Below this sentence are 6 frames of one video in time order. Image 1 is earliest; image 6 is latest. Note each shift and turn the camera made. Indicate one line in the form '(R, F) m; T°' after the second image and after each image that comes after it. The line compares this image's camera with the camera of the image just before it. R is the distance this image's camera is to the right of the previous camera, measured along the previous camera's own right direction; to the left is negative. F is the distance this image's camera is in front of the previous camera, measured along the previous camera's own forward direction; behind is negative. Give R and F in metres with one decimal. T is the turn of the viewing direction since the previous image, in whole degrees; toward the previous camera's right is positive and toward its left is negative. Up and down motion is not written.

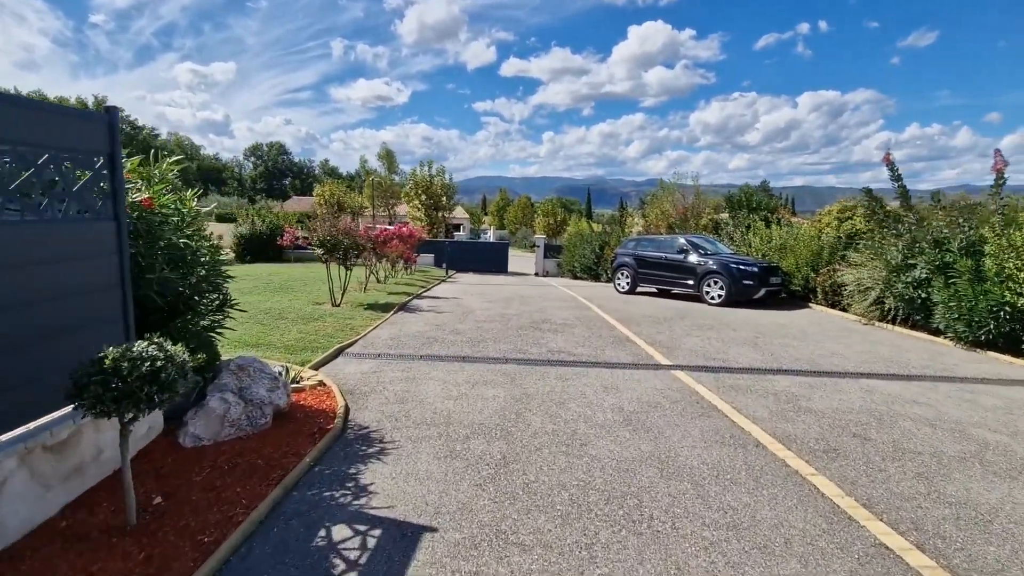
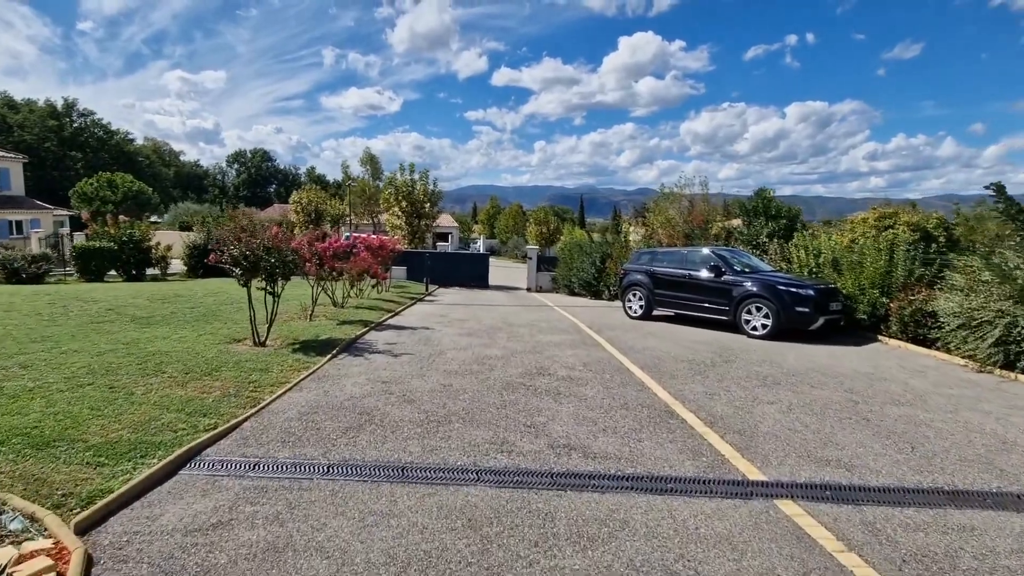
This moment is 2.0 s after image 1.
(+0.1, +3.0) m; +1°
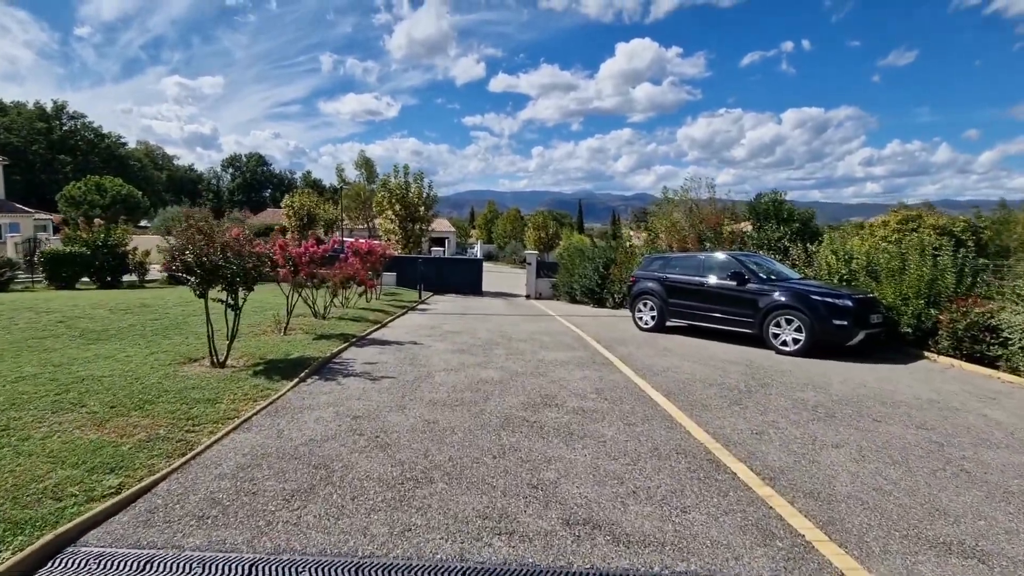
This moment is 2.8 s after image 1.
(0.0, +1.2) m; 0°
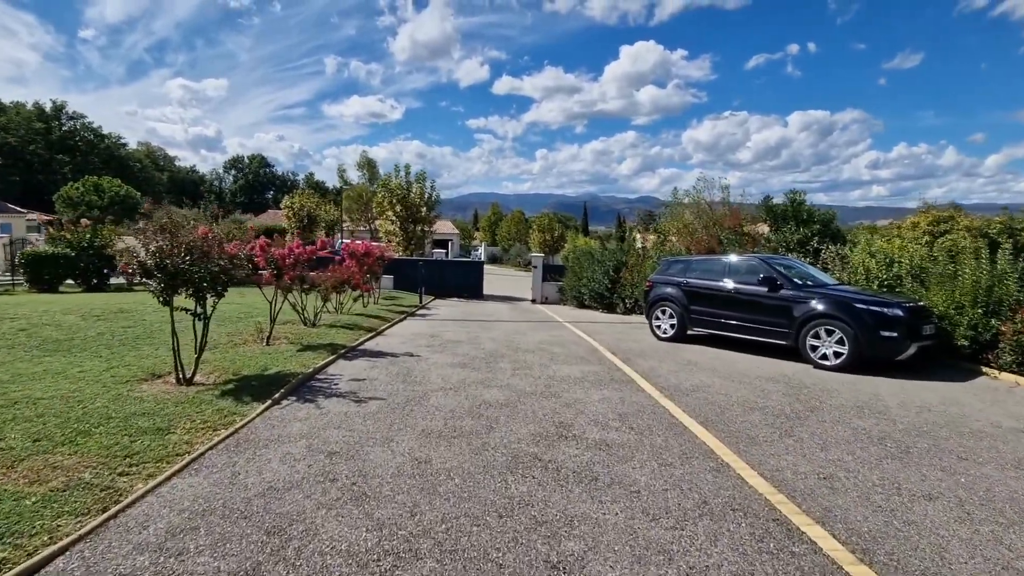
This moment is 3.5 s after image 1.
(-0.1, +1.0) m; 0°
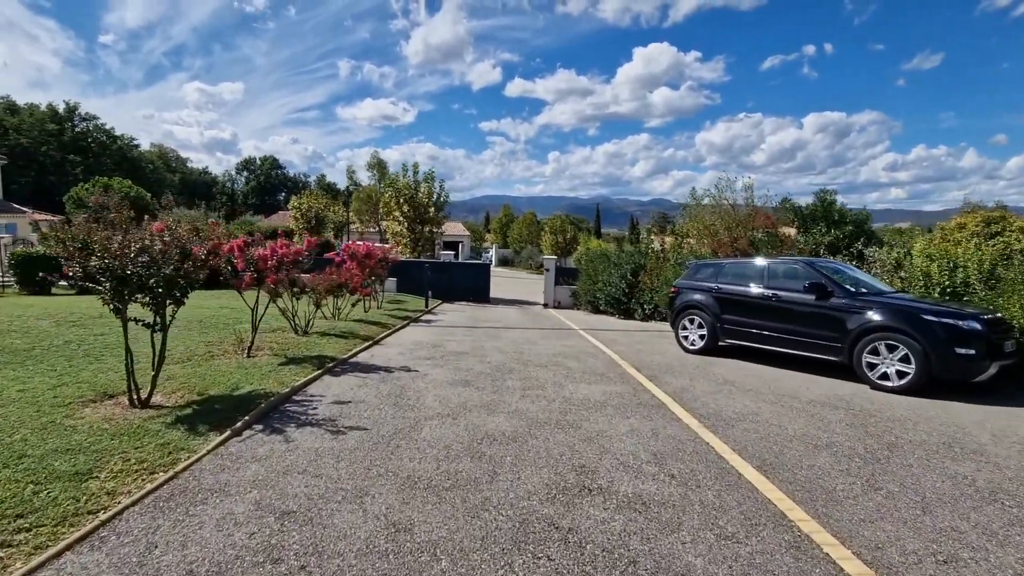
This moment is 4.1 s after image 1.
(0.0, +1.1) m; -1°
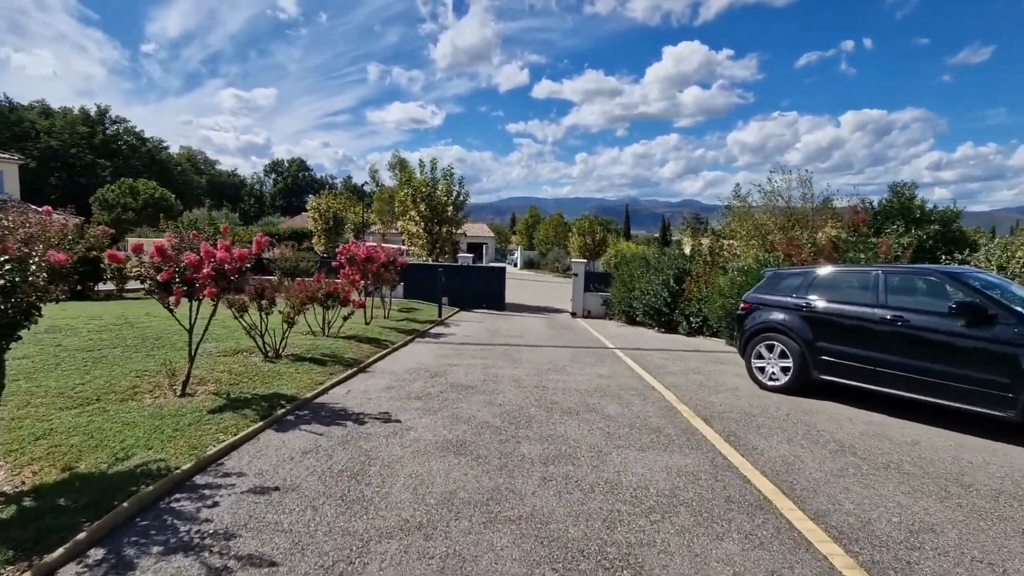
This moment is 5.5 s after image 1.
(+0.1, +2.2) m; -3°
